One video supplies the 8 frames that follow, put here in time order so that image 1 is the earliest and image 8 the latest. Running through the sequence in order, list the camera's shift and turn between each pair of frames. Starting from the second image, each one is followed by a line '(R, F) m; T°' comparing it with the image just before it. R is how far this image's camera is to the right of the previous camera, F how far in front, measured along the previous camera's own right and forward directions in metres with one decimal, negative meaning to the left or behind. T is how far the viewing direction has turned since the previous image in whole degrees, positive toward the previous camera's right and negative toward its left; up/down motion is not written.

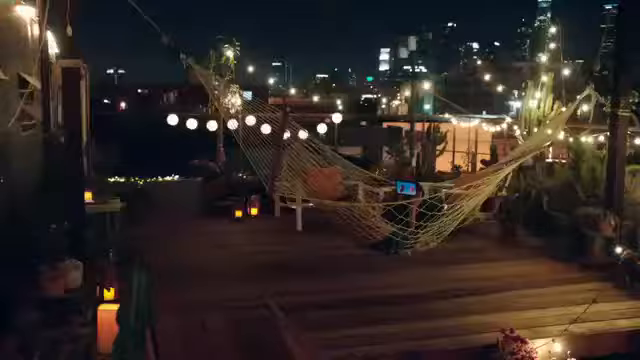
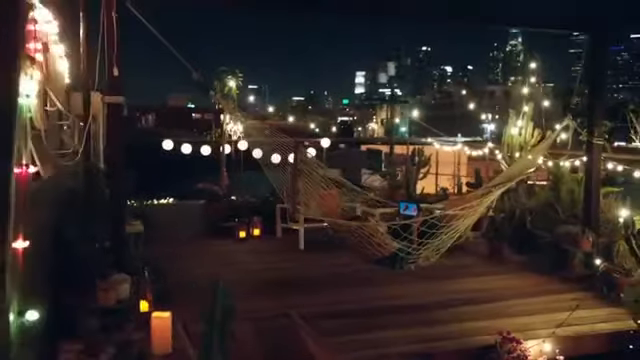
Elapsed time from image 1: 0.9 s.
(-0.3, -0.6) m; +2°
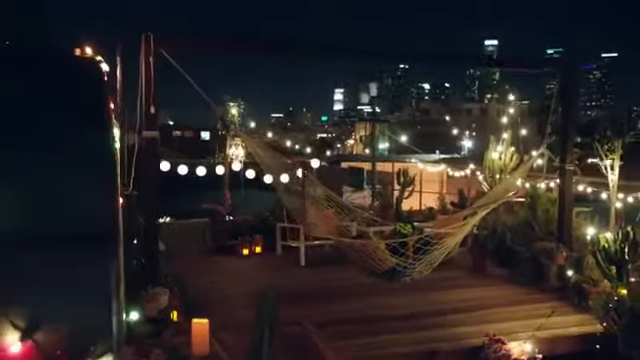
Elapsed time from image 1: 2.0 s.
(-0.3, -0.7) m; +2°
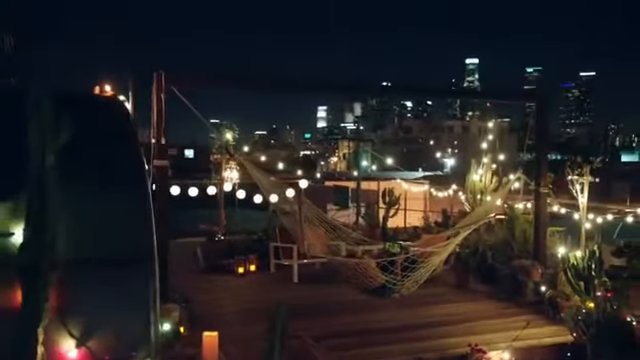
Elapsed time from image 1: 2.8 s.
(-0.1, -0.5) m; +2°
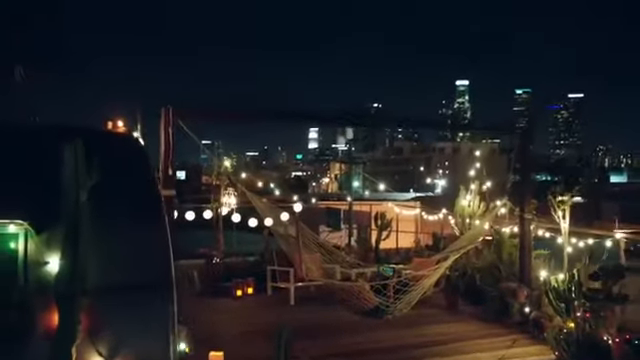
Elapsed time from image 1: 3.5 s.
(-0.1, -0.4) m; +1°
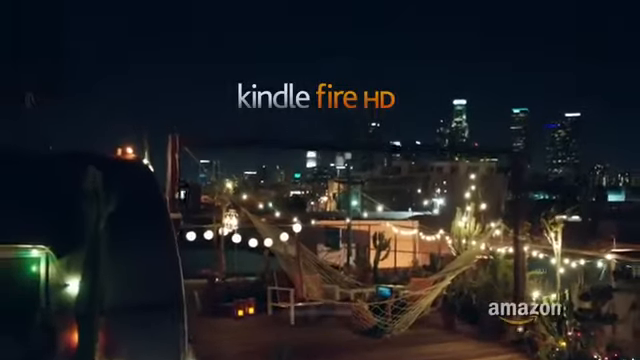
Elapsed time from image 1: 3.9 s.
(0.0, -0.3) m; 0°
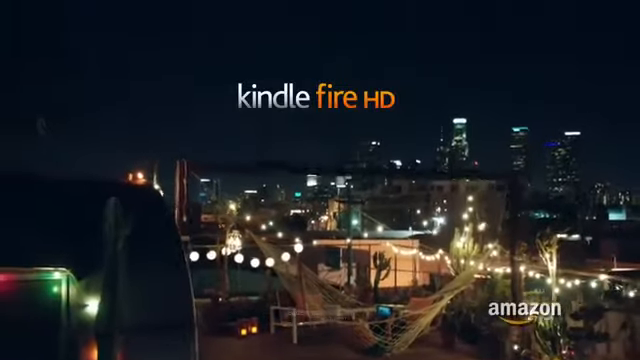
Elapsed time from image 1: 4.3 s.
(0.0, -0.3) m; 0°
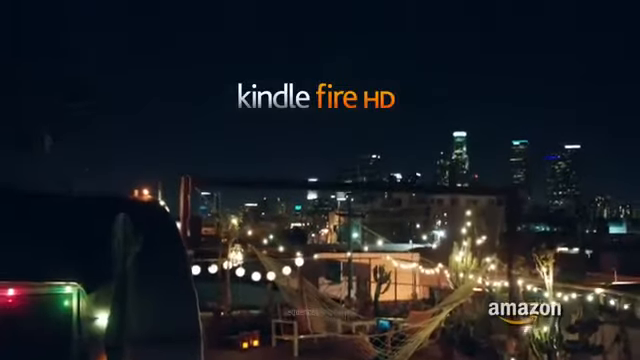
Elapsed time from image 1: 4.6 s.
(0.0, -0.2) m; 0°
